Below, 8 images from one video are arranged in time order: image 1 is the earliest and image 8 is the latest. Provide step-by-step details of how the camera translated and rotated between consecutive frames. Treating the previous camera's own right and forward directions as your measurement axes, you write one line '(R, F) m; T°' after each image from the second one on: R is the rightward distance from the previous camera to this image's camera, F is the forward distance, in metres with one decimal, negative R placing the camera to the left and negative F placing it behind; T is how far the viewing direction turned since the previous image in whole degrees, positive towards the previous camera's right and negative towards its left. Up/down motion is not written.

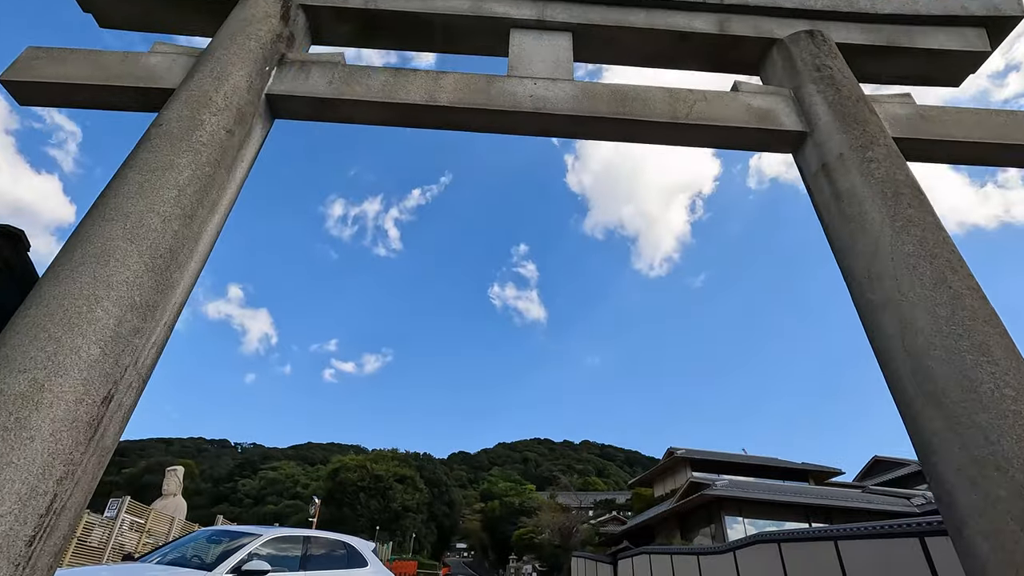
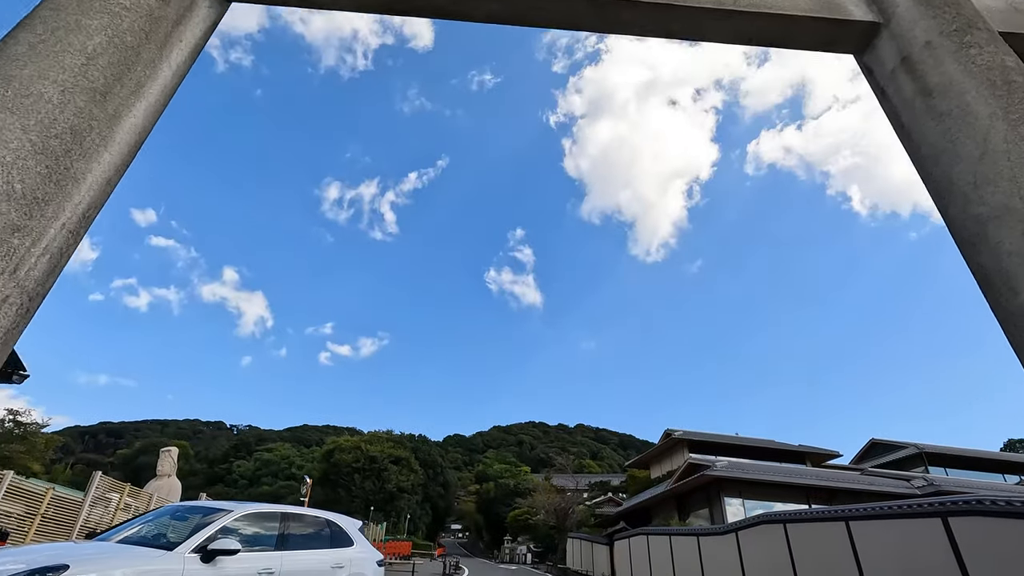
(-0.1, +0.6) m; 0°
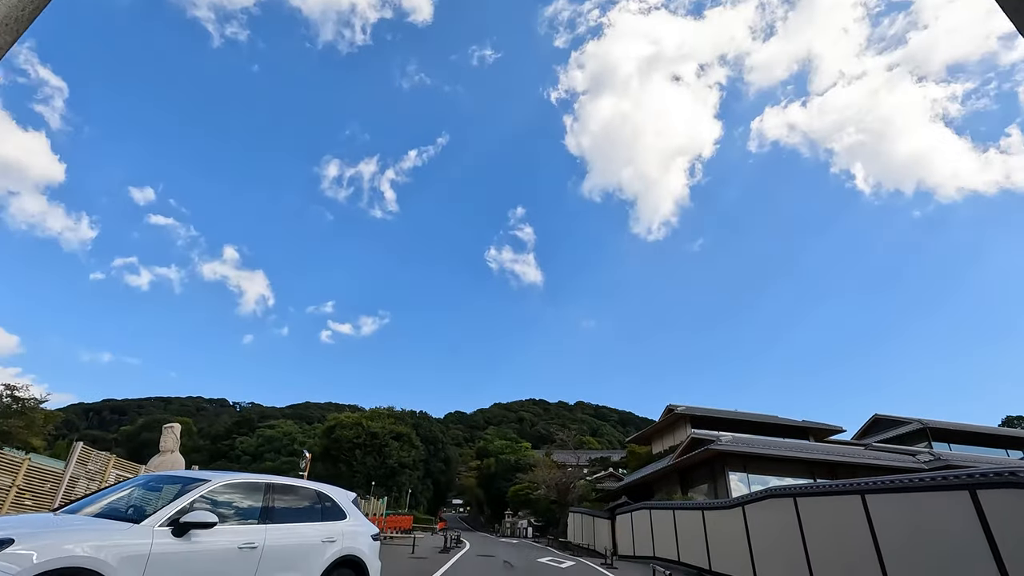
(0.0, +0.5) m; 0°
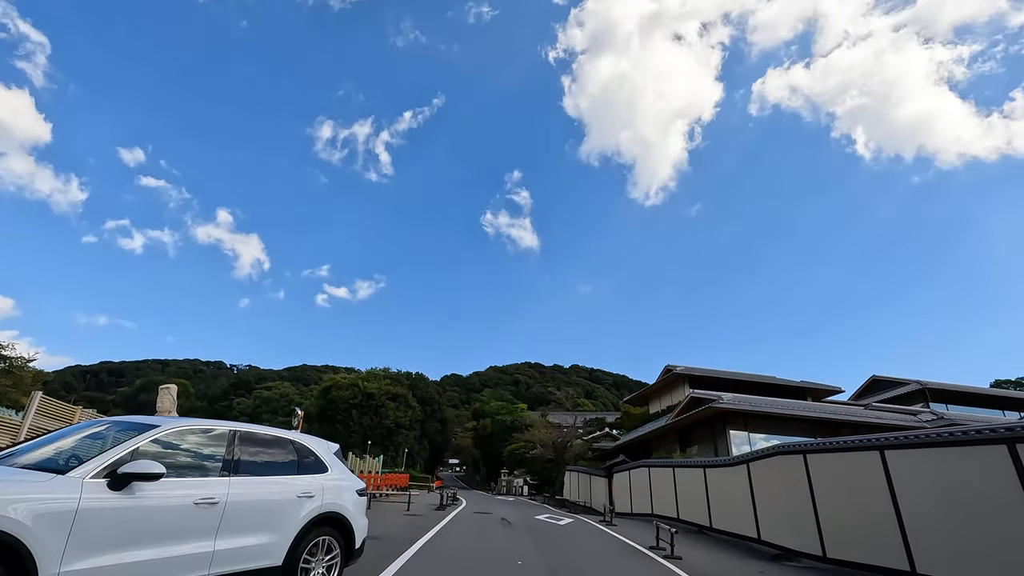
(-0.1, +0.7) m; 0°
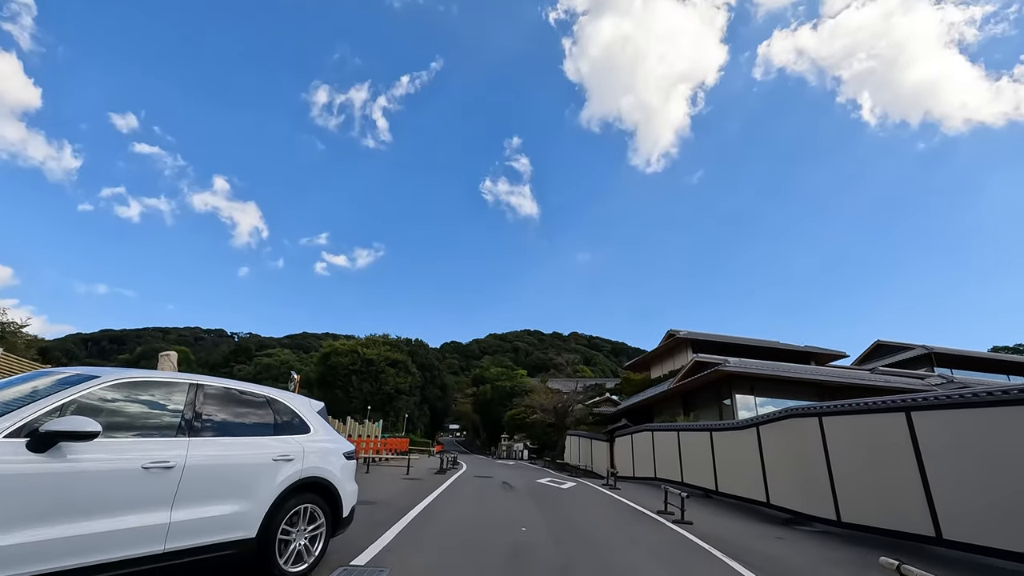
(-0.1, +0.6) m; 0°
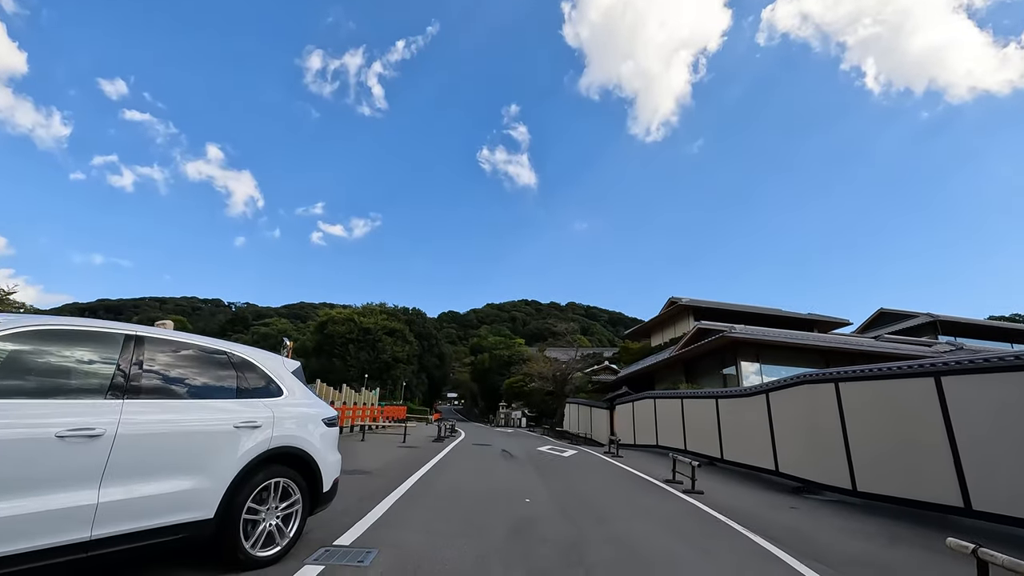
(-0.1, +0.6) m; 0°
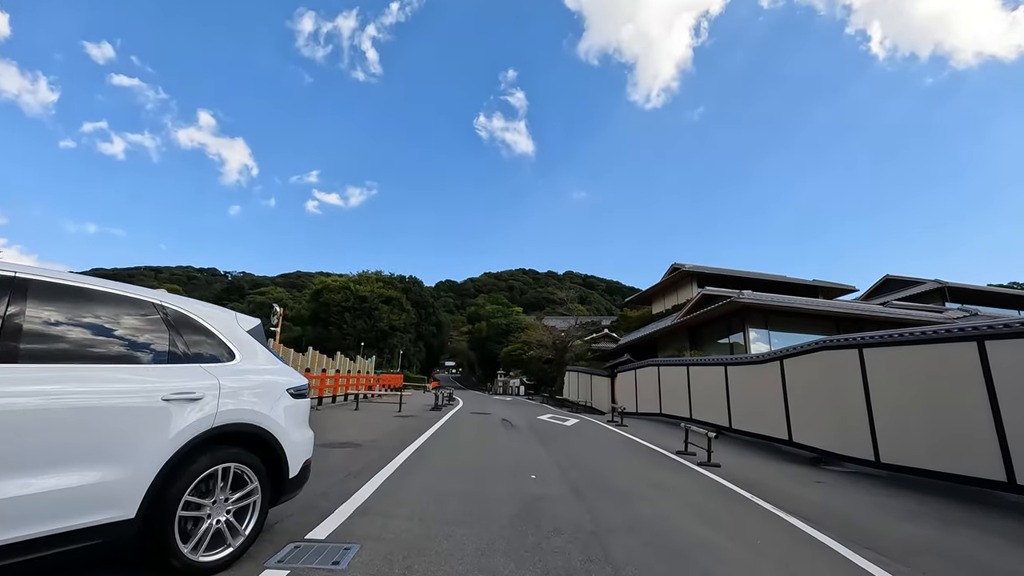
(-0.1, +0.7) m; 0°
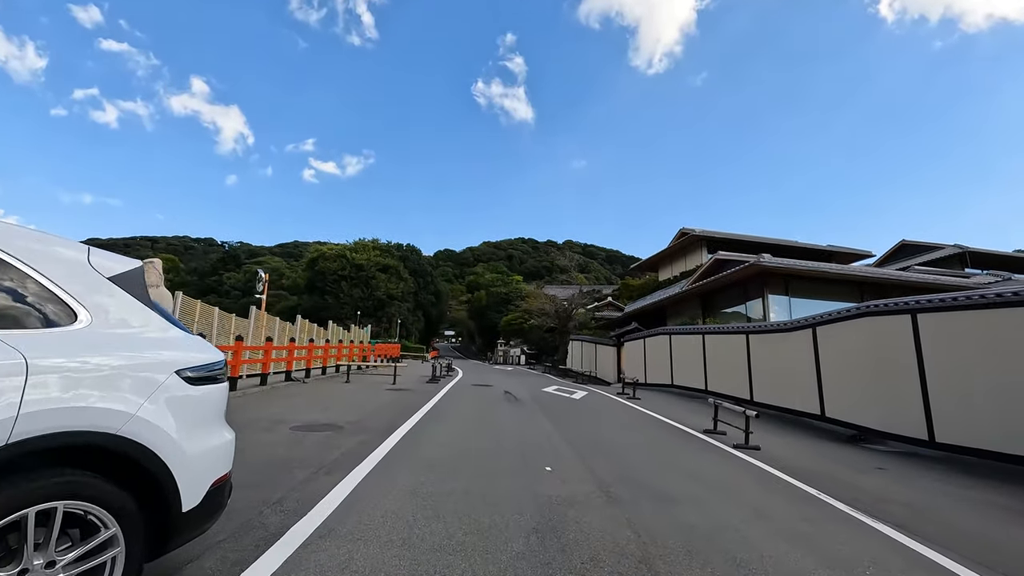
(-0.1, +1.1) m; 0°
